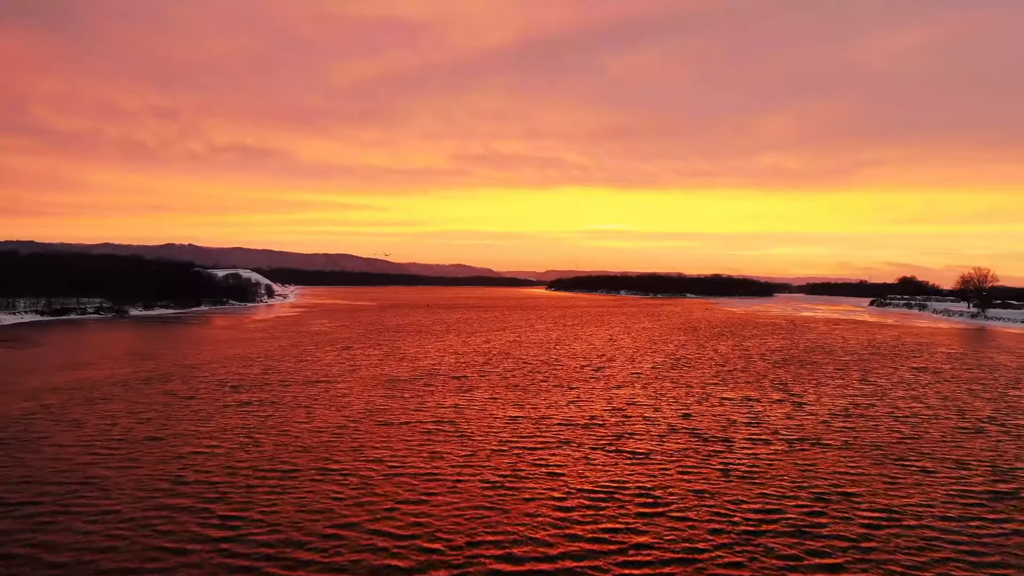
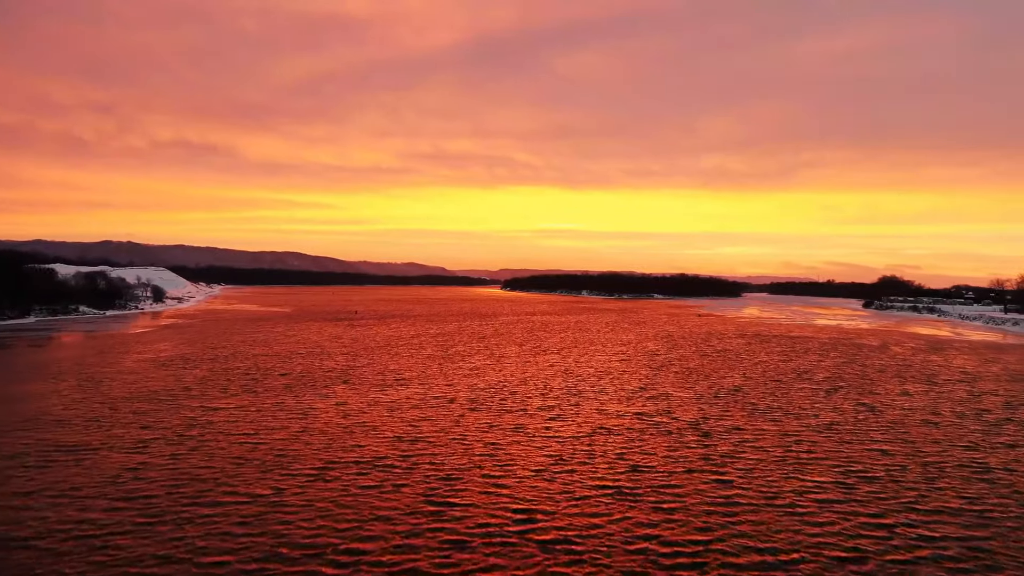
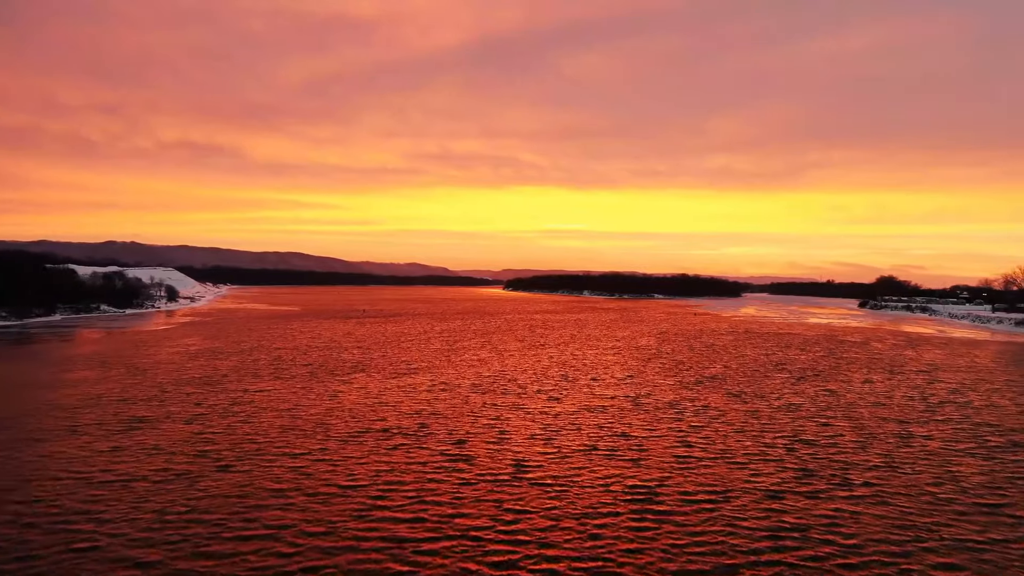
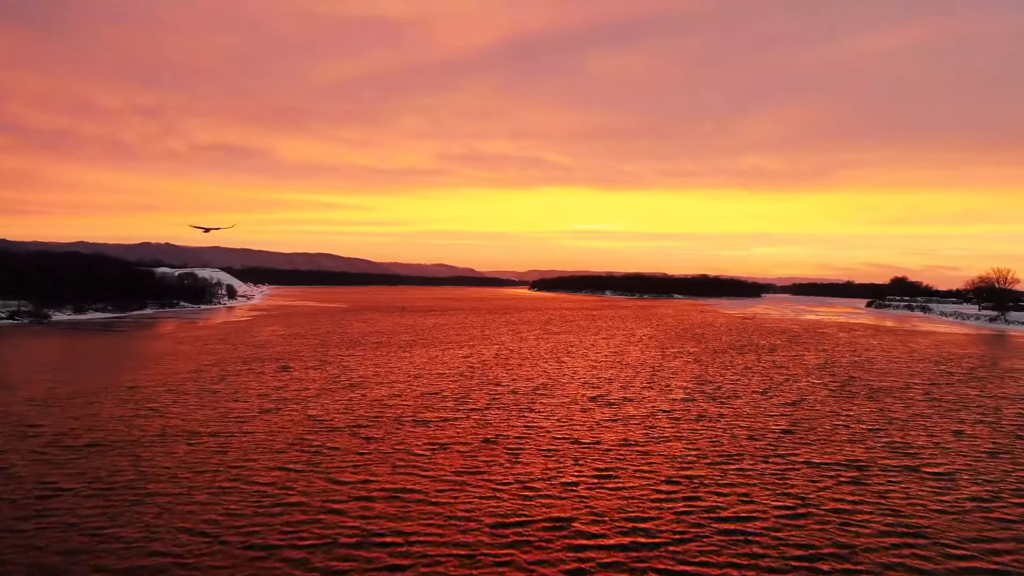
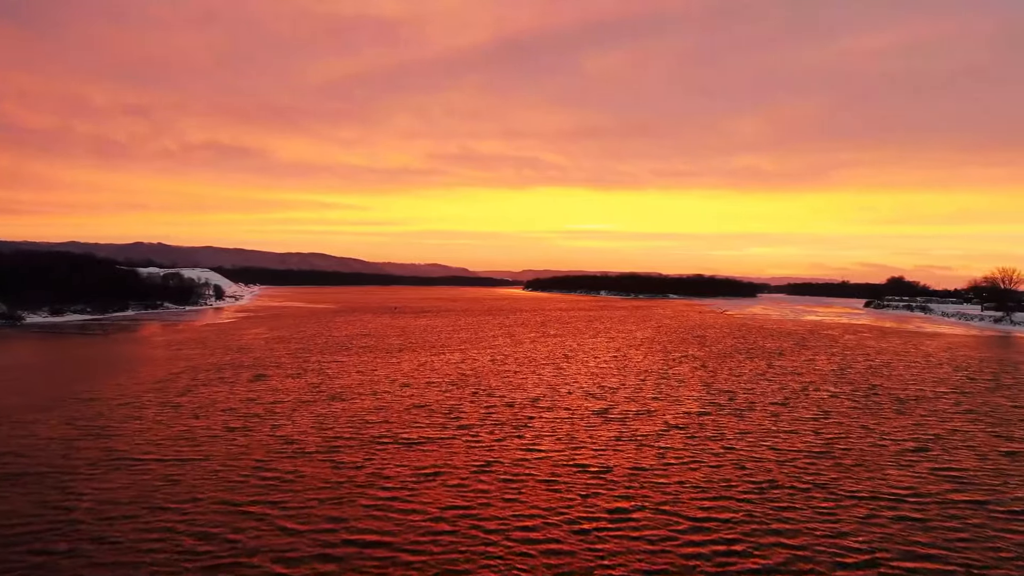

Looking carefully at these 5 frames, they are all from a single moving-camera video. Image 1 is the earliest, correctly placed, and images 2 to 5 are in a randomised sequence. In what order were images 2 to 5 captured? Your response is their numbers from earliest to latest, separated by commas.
4, 5, 3, 2
